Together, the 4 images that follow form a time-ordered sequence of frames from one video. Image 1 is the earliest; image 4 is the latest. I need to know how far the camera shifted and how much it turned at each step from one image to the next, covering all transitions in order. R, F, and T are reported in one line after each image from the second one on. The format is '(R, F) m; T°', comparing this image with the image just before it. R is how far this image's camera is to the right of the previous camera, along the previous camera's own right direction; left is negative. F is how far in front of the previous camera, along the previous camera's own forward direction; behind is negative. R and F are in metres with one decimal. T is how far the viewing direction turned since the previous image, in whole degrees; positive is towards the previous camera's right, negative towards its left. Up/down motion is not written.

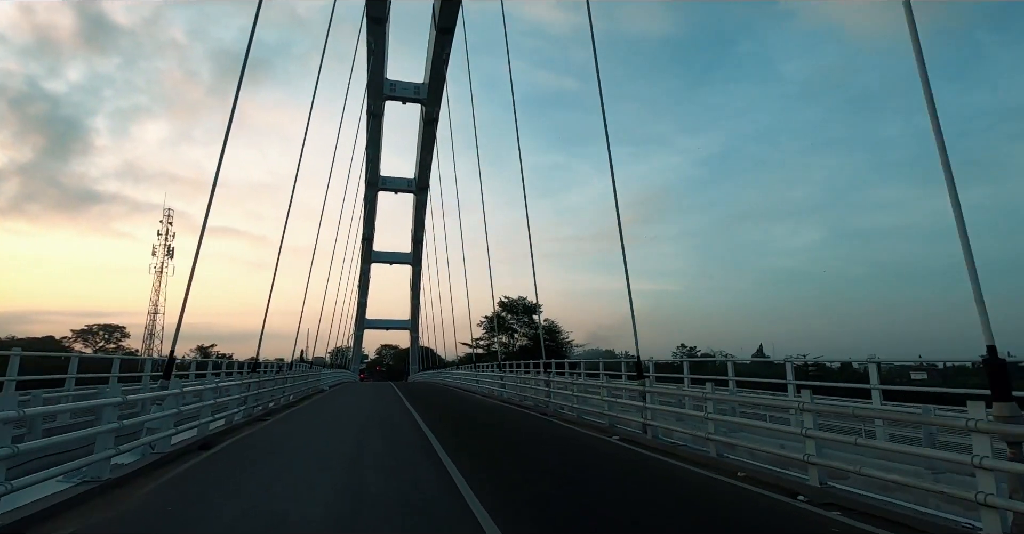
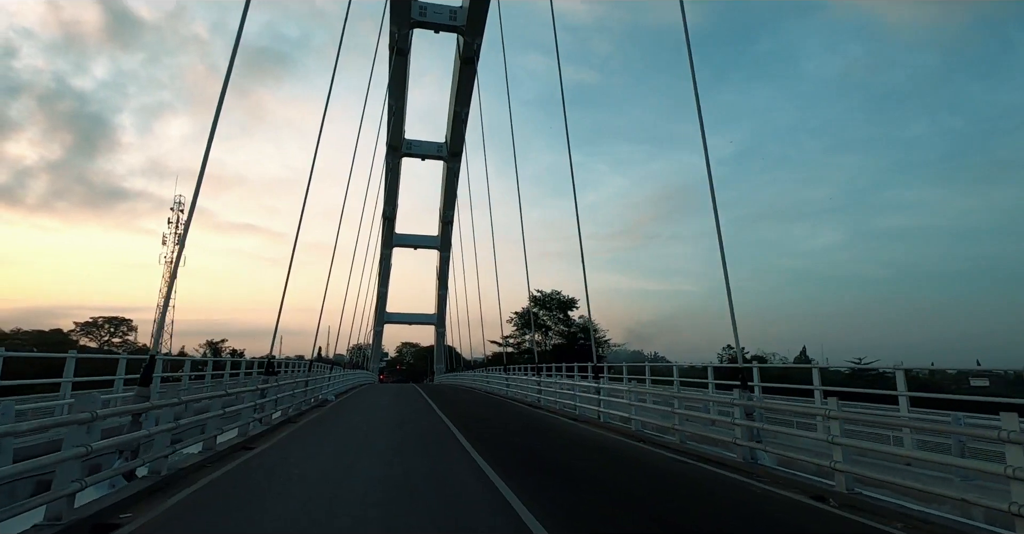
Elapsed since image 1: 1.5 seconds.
(-0.2, +1.1) m; -2°
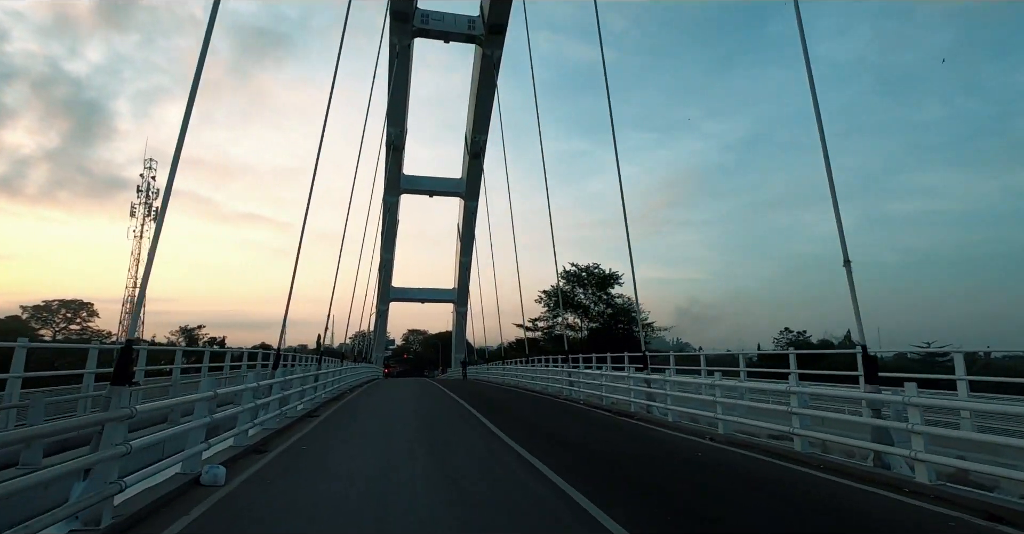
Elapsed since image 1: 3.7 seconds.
(-0.4, +2.0) m; 0°
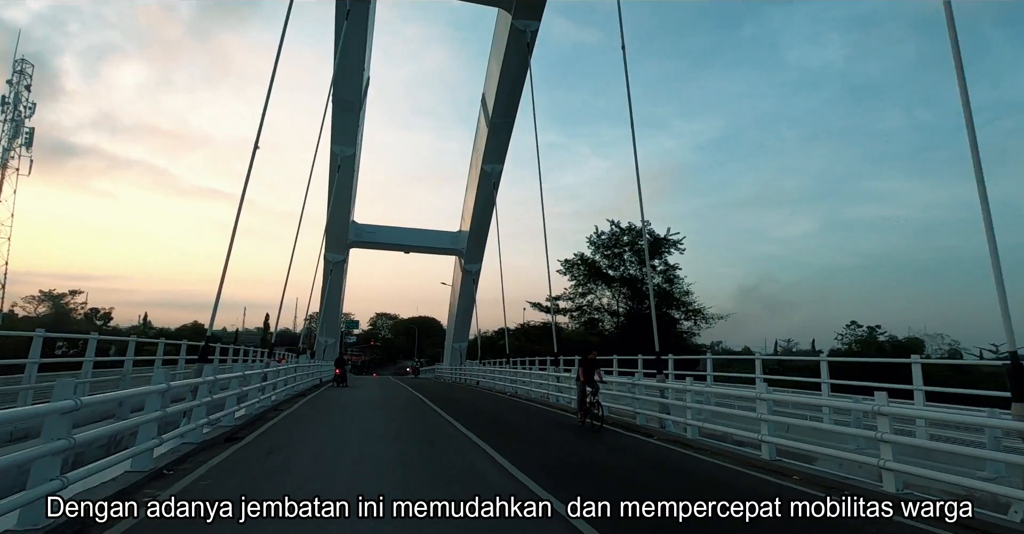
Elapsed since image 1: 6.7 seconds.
(-0.5, +3.0) m; +3°
